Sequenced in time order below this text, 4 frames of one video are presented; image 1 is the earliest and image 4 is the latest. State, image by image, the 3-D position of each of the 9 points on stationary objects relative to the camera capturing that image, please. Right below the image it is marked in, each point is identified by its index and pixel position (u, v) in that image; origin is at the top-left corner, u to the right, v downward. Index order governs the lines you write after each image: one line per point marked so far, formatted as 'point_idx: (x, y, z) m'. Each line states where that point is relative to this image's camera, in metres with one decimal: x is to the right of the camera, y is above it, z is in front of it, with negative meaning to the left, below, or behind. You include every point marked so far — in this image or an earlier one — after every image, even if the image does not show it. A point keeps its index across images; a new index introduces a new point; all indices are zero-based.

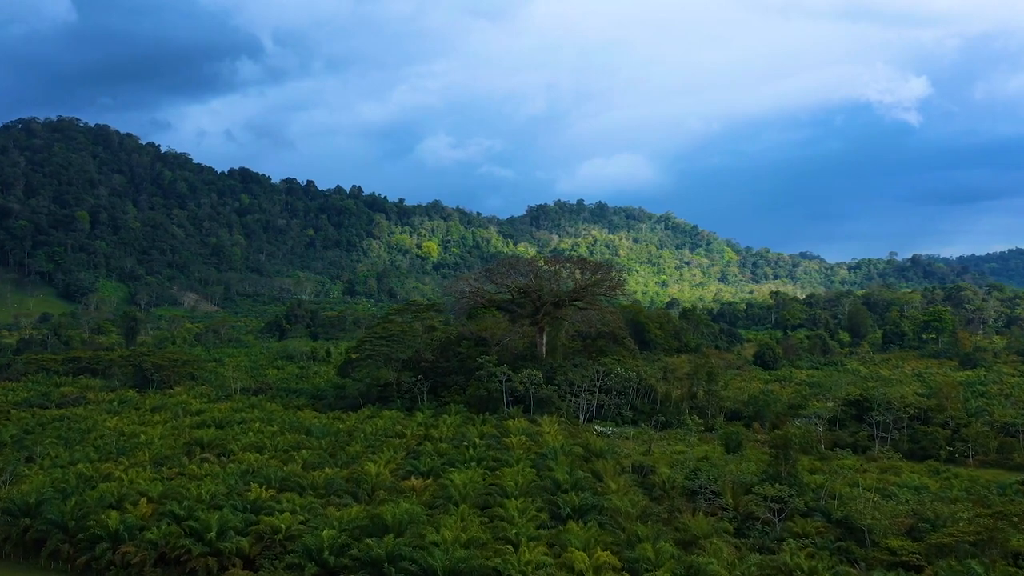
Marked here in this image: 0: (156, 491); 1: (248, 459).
0: (-8.8, -5.0, +16.7) m
1: (-7.7, -5.0, +19.9) m
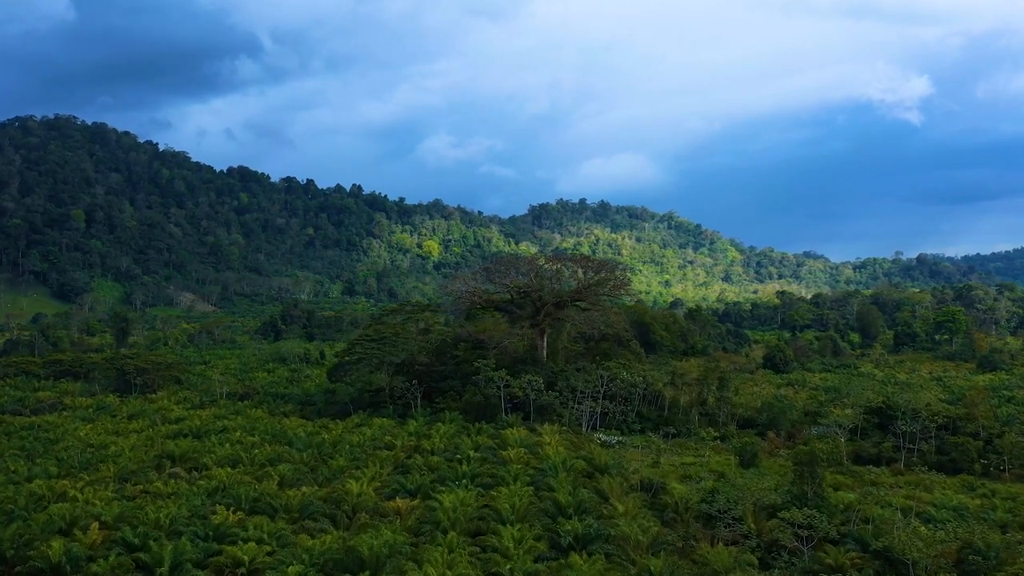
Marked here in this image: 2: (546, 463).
0: (-8.9, -5.0, +15.0) m
1: (-7.8, -5.0, +18.2) m
2: (+0.9, -4.8, +18.6) m
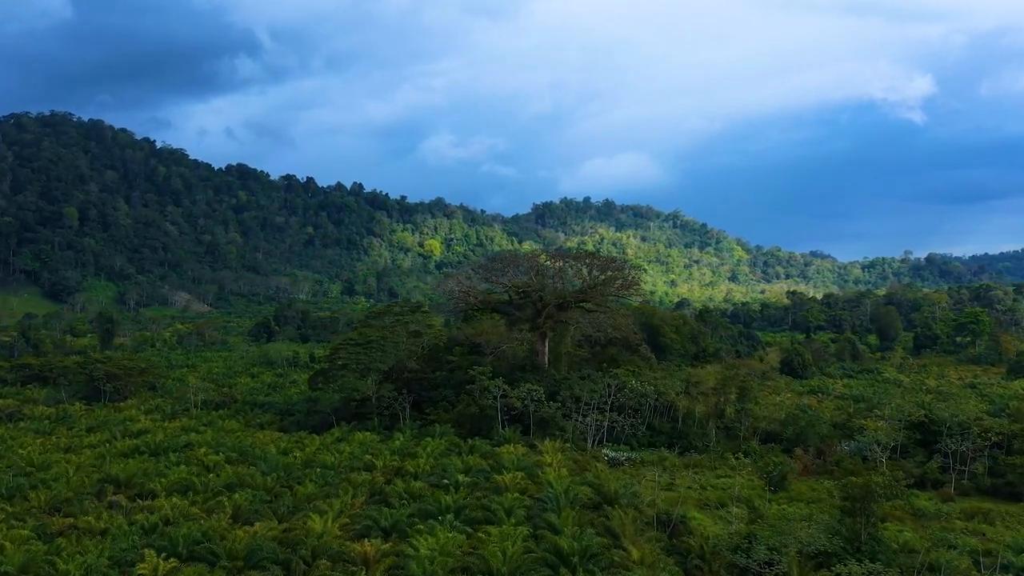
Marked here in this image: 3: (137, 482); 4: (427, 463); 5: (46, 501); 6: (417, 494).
0: (-9.1, -5.0, +12.3) m
1: (-7.9, -5.0, +15.5) m
2: (+0.8, -4.8, +15.9) m
3: (-9.8, -5.1, +17.7) m
4: (-2.4, -5.0, +19.2) m
5: (-11.2, -5.1, +16.3) m
6: (-2.3, -5.0, +16.4) m
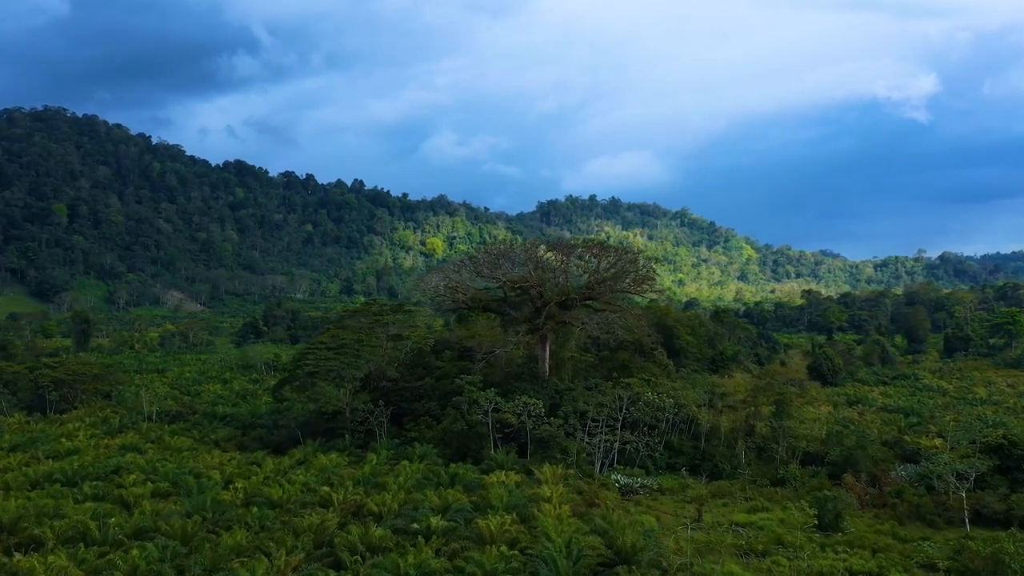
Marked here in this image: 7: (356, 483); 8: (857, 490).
0: (-9.4, -4.8, +8.6) m
1: (-8.2, -4.8, +11.8) m
2: (+0.5, -4.6, +12.0) m
3: (-10.0, -4.9, +13.9) m
4: (-2.7, -4.8, +15.4) m
5: (-11.5, -5.0, +12.6) m
6: (-2.6, -4.8, +12.6) m
7: (-3.9, -4.9, +17.0) m
8: (+9.4, -5.5, +18.5) m
